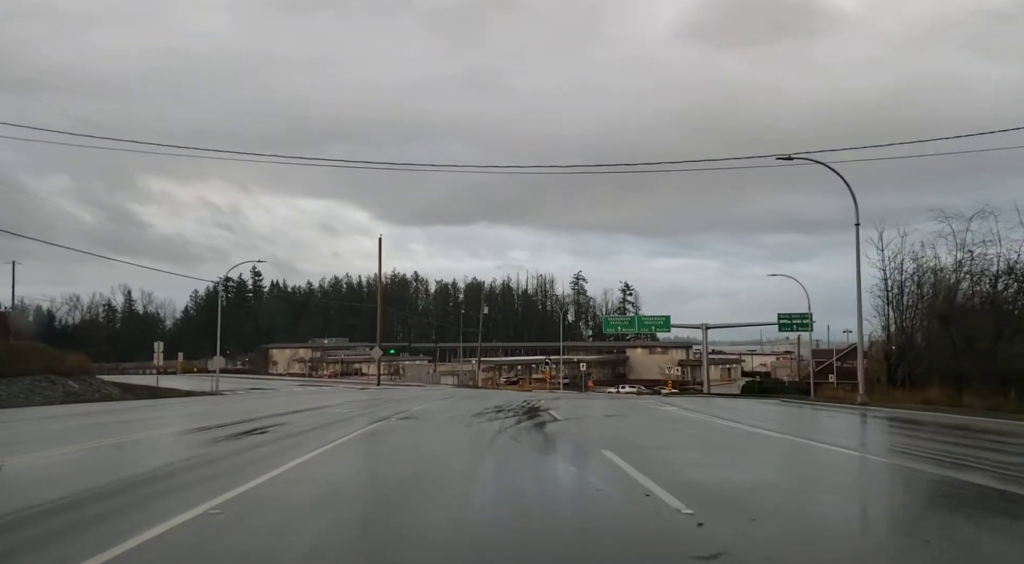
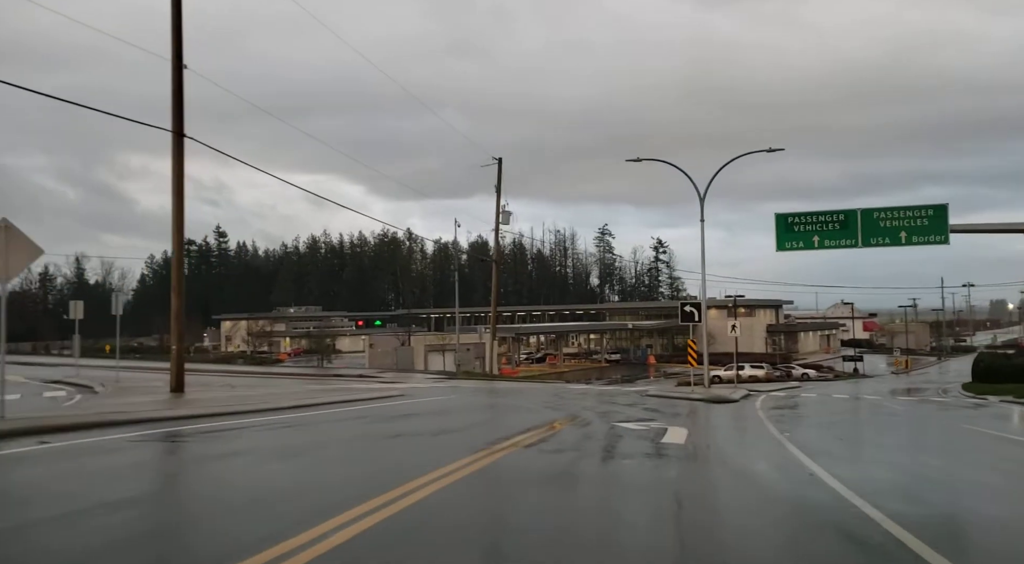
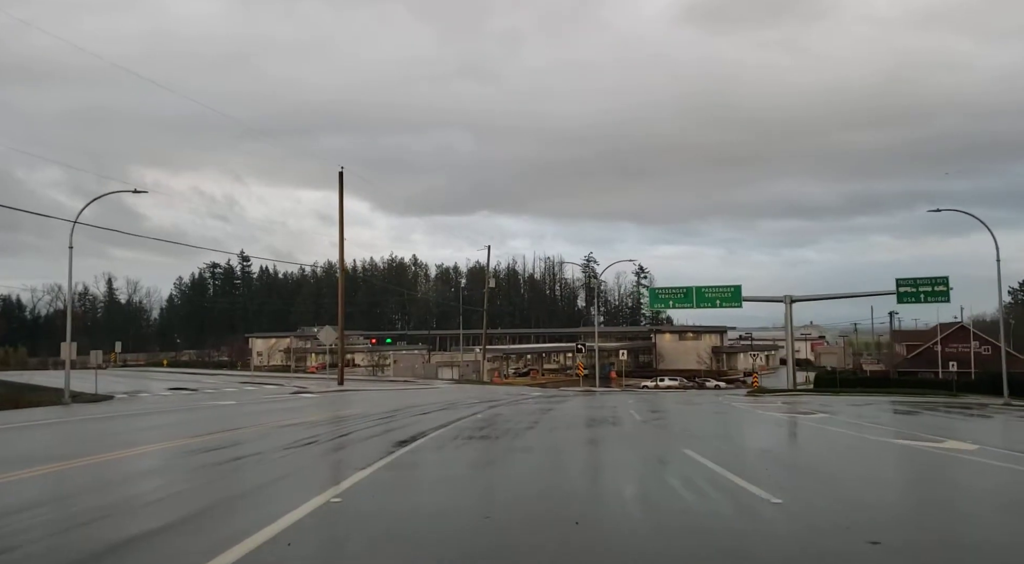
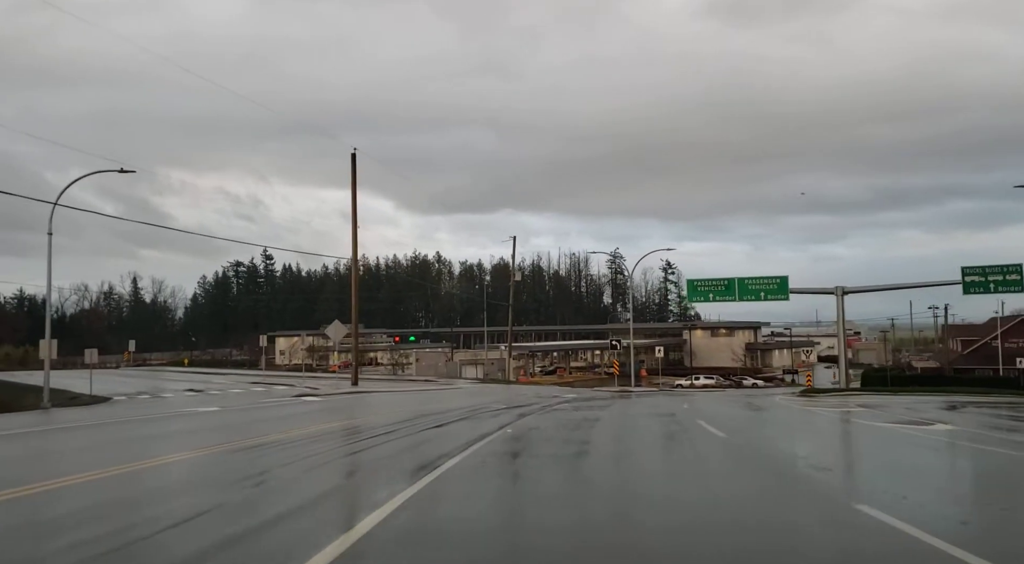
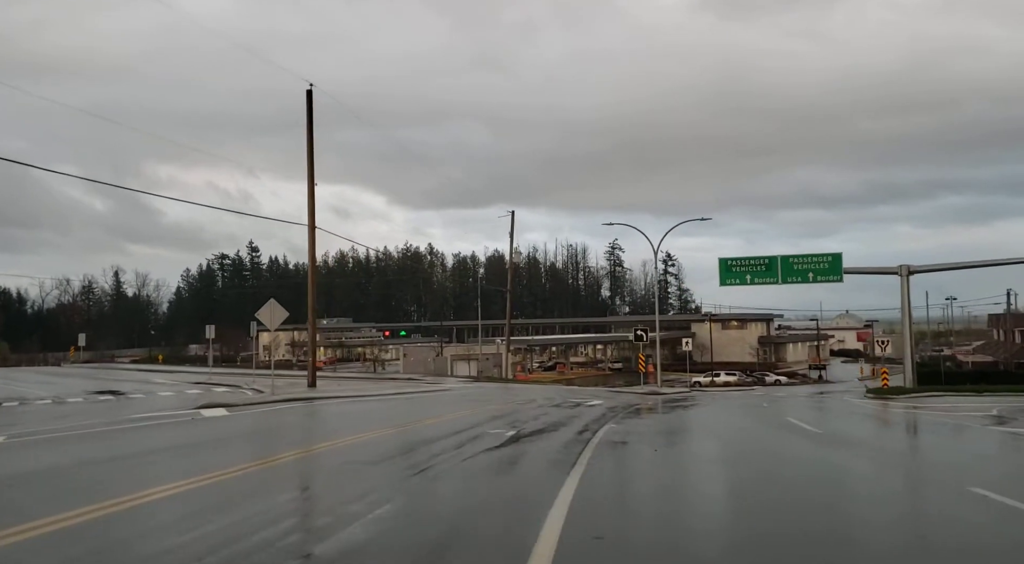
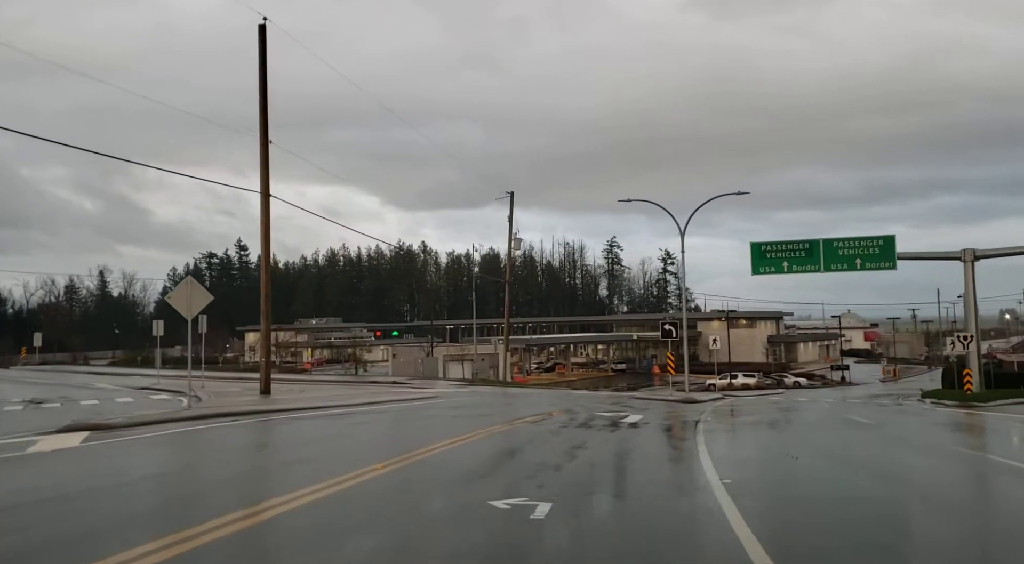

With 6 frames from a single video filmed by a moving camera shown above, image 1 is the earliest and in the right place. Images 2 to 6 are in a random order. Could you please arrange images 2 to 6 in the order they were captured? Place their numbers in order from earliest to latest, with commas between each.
3, 4, 5, 6, 2
